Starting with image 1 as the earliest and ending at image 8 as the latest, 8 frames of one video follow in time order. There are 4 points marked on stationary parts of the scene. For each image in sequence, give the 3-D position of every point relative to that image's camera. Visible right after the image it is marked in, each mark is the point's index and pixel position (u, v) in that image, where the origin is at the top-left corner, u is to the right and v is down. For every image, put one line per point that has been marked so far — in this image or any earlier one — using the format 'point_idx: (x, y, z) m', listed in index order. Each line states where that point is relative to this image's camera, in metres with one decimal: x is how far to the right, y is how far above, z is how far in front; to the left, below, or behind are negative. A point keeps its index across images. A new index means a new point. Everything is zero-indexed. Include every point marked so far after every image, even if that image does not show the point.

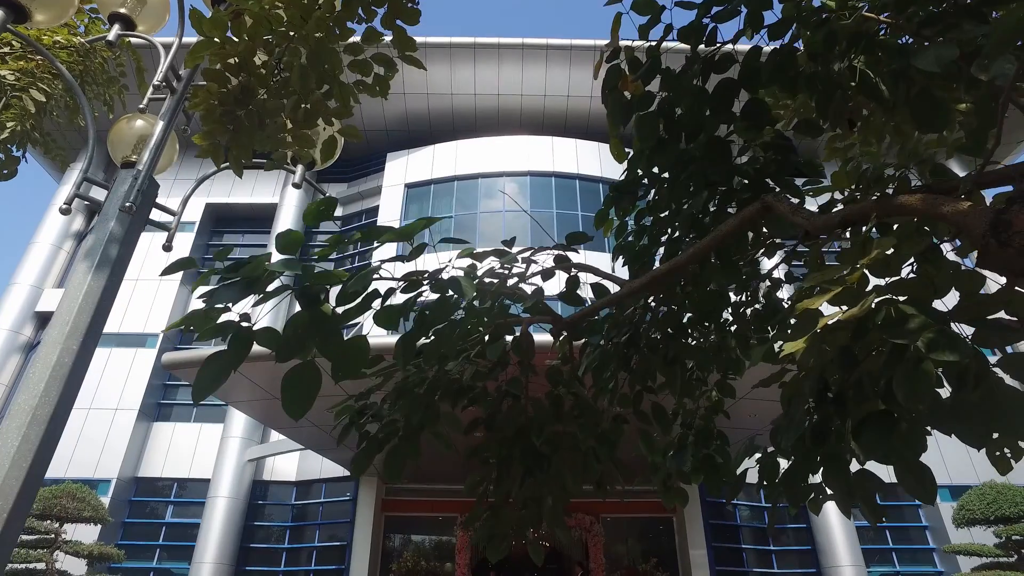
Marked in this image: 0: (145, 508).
0: (-7.4, -4.5, +13.6) m
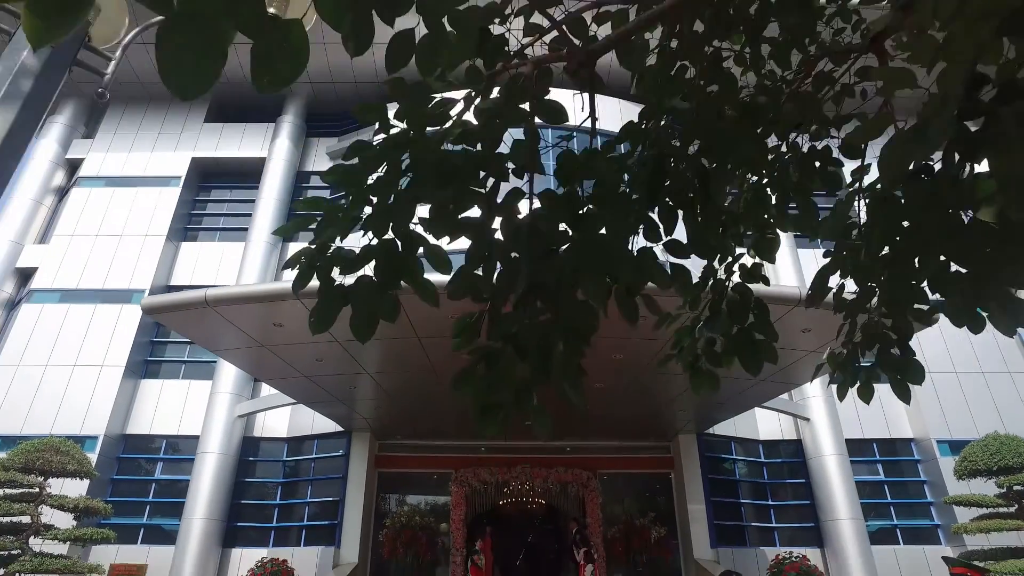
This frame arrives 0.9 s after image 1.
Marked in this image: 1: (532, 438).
0: (-7.5, -3.5, +13.3) m
1: (+0.3, -2.7, +13.1) m
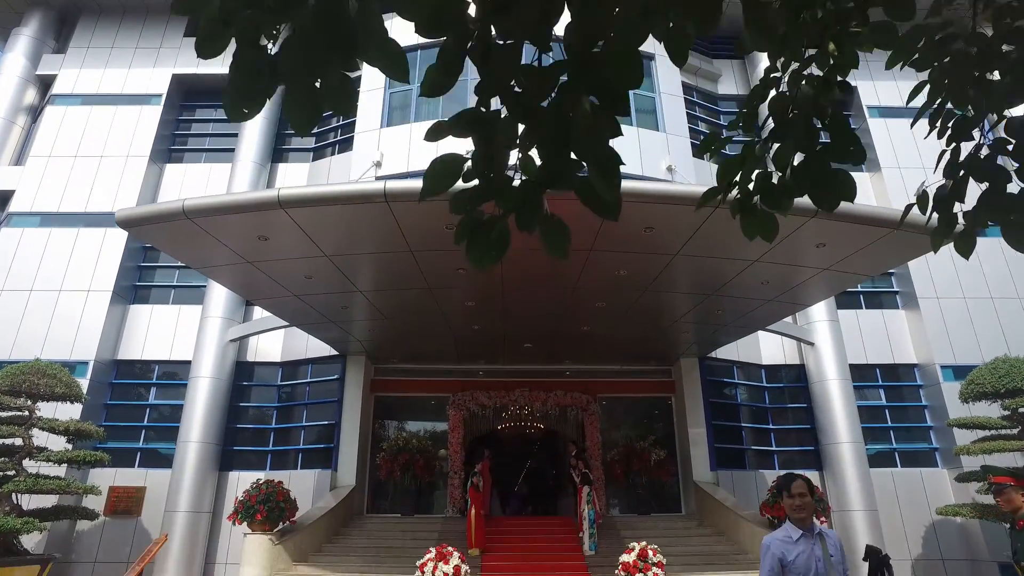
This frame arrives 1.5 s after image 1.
0: (-7.5, -2.0, +13.1) m
1: (+0.3, -1.3, +12.8) m
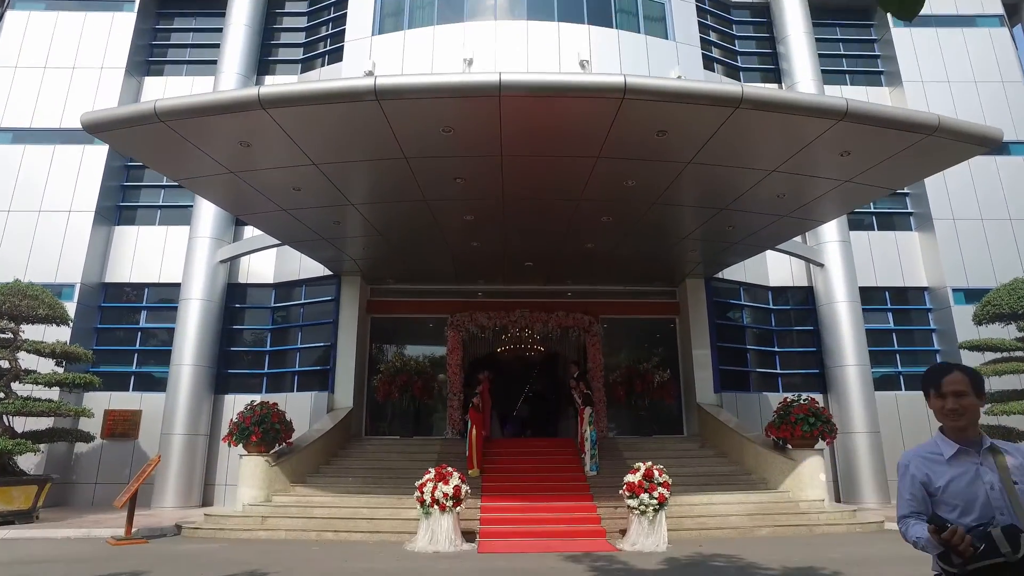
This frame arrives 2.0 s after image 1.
0: (-7.5, -0.5, +12.8) m
1: (+0.3, +0.2, +12.4) m
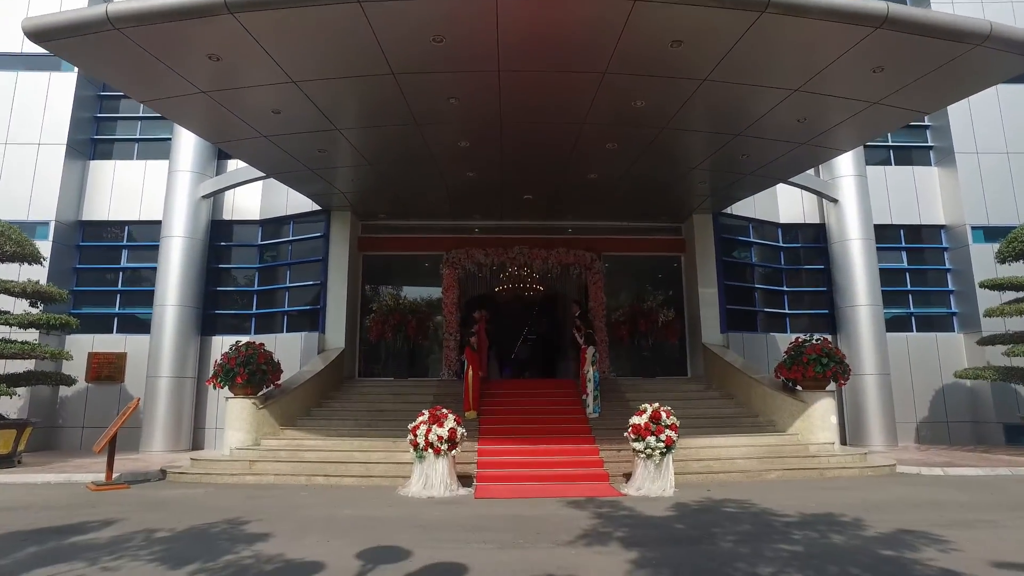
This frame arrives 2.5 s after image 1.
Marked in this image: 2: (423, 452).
0: (-7.6, +0.7, +12.2) m
1: (+0.3, +1.4, +11.8) m
2: (-0.9, -1.7, +7.0) m
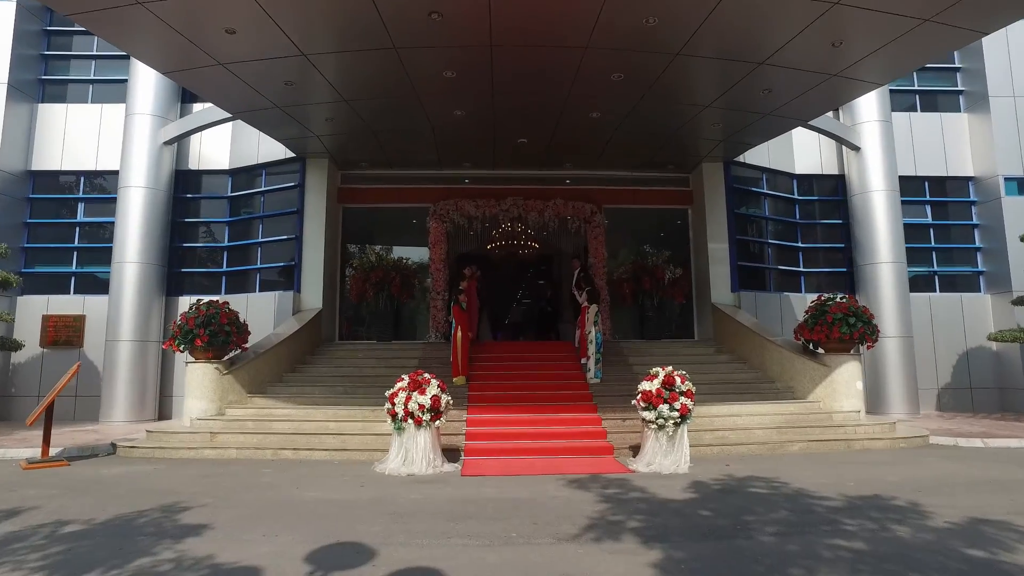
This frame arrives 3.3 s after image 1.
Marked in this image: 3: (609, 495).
0: (-7.7, +1.4, +11.2) m
1: (+0.2, +2.1, +10.8) m
2: (-1.0, -1.2, +6.2) m
3: (+0.7, -1.5, +4.9) m
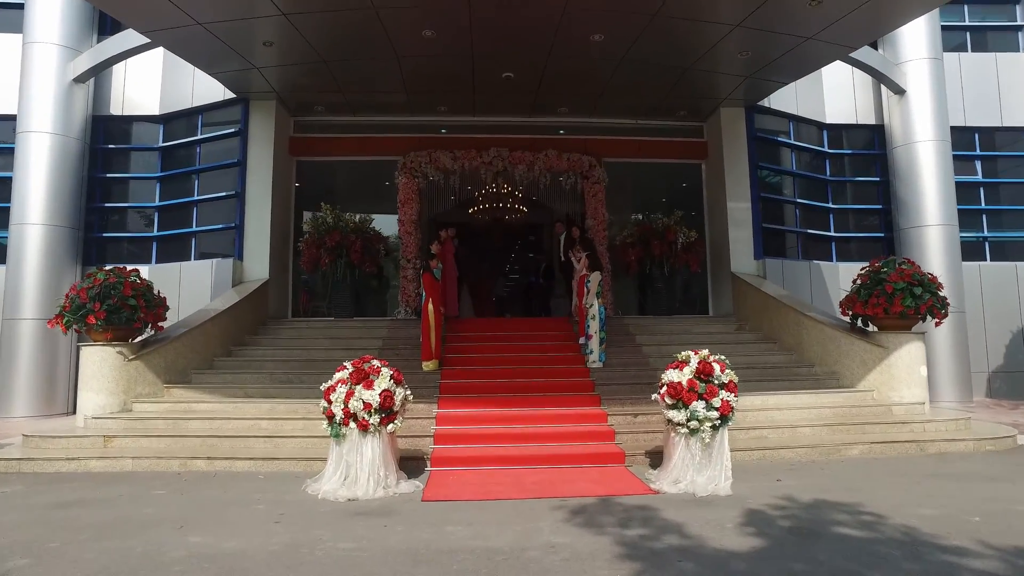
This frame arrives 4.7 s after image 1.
0: (-7.9, +1.8, +9.3) m
1: (0.0, +2.5, +9.1) m
2: (-1.1, -1.0, +4.5) m
3: (+0.6, -1.3, +3.4) m
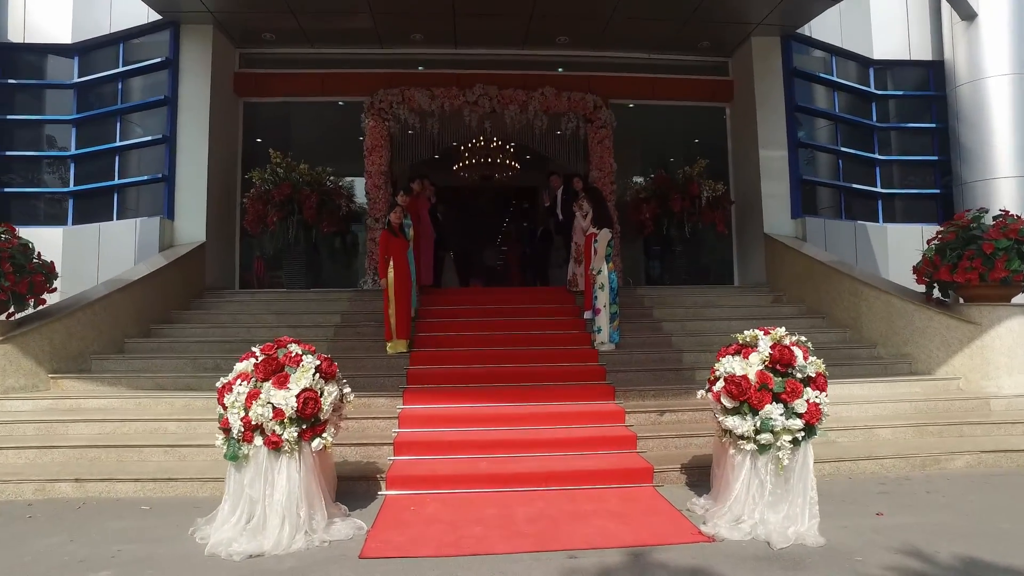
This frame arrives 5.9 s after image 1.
0: (-8.0, +2.2, +7.7) m
1: (-0.2, +2.9, +7.5) m
2: (-1.2, -0.7, +3.0) m
3: (+0.5, -1.1, +1.9) m
